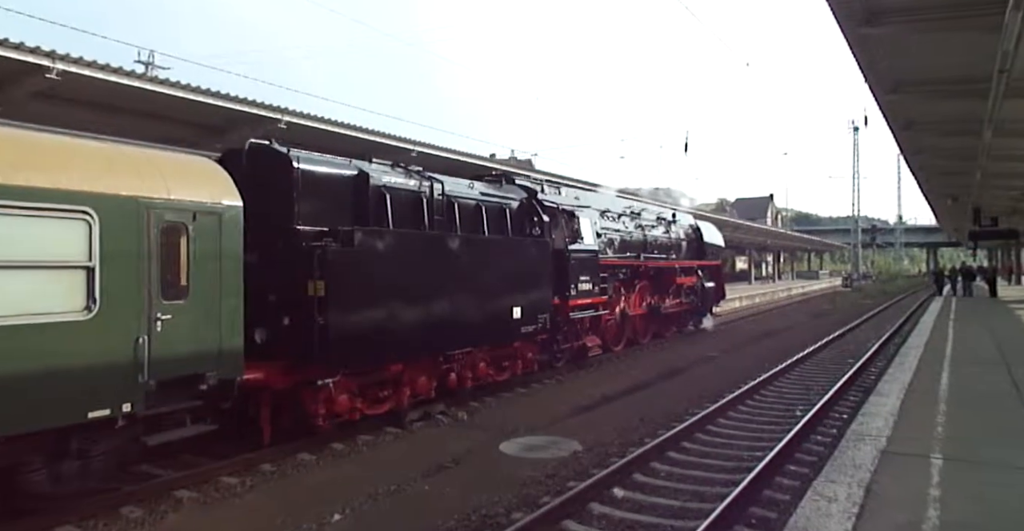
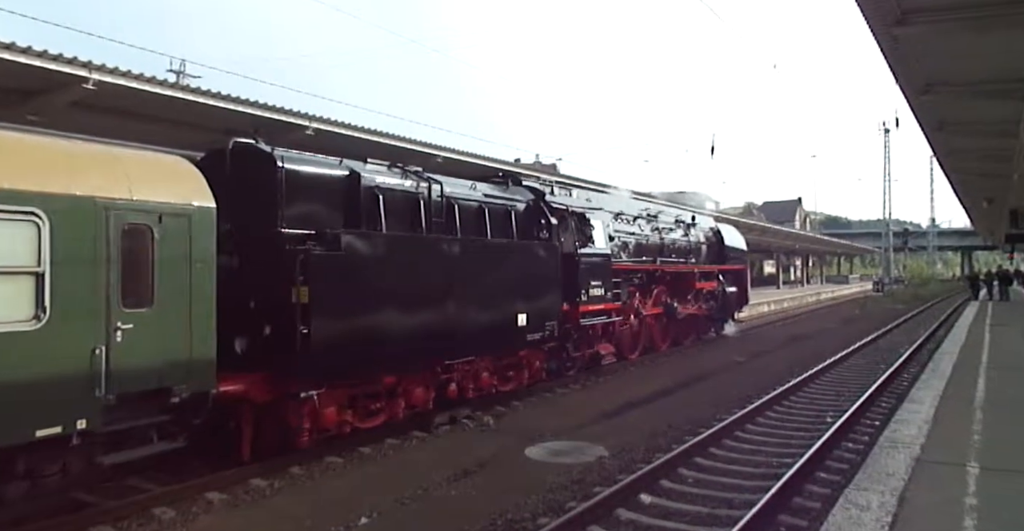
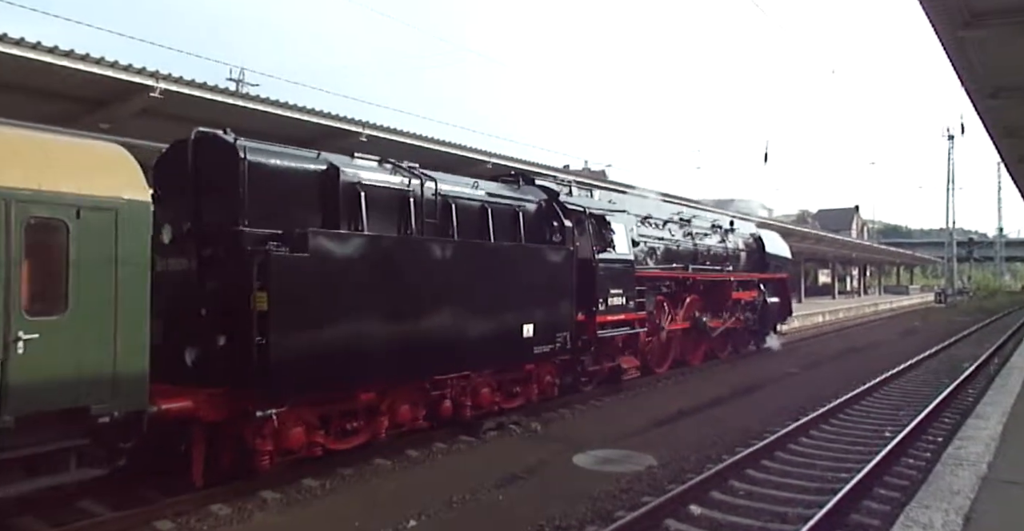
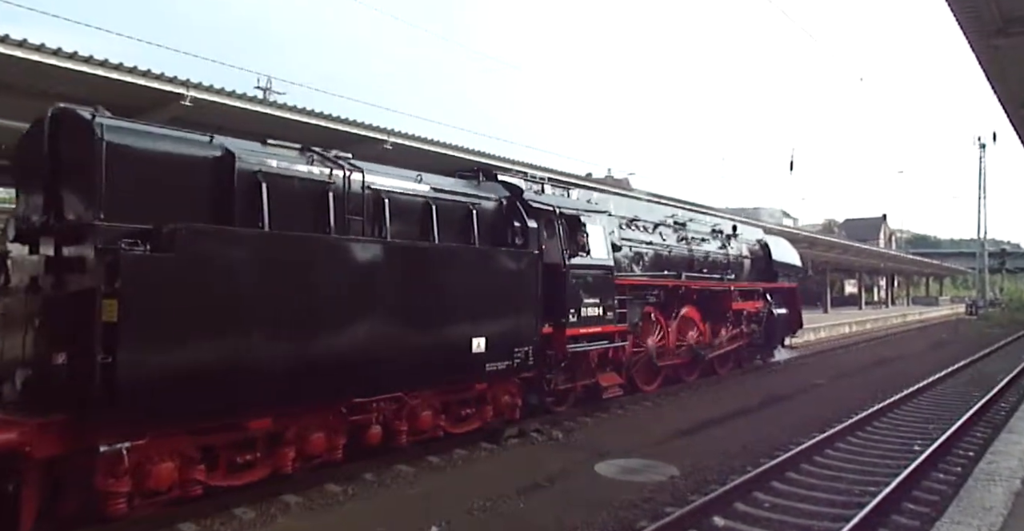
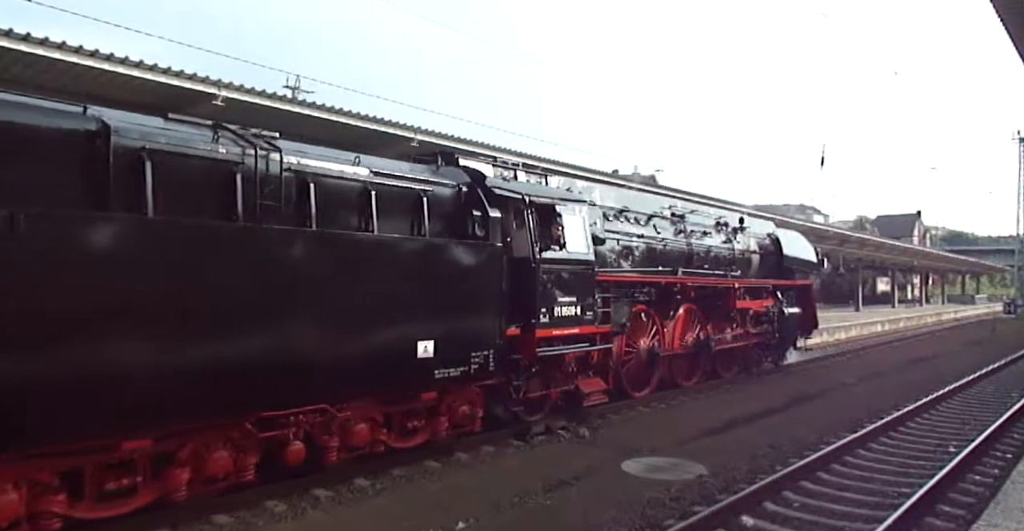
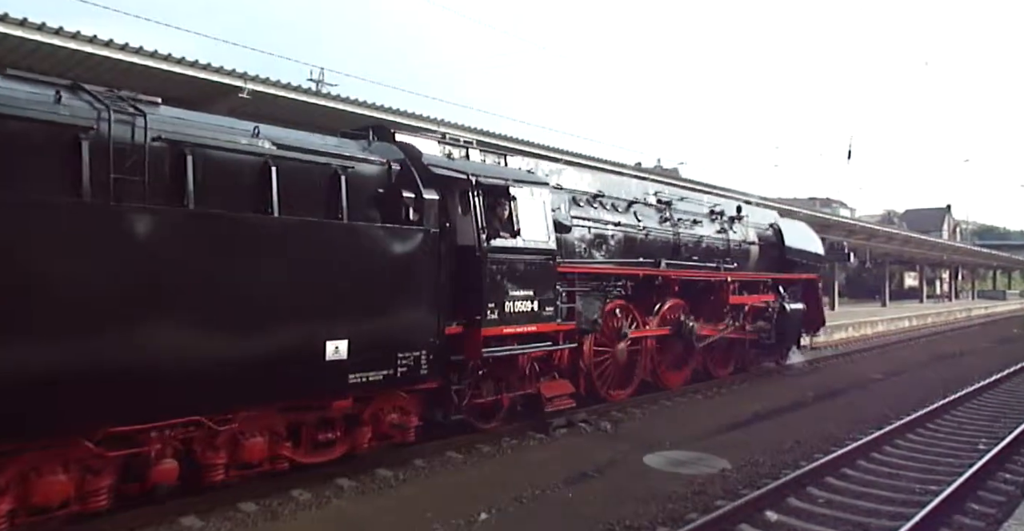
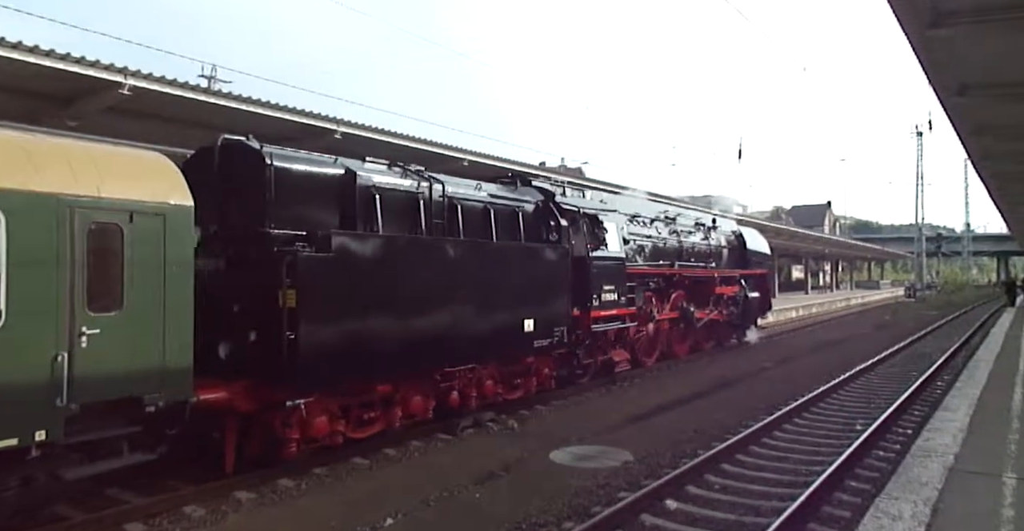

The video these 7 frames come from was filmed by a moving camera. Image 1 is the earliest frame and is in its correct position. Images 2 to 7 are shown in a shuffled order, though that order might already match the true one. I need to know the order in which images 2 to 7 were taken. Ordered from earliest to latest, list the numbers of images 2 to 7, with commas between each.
2, 7, 3, 4, 5, 6
